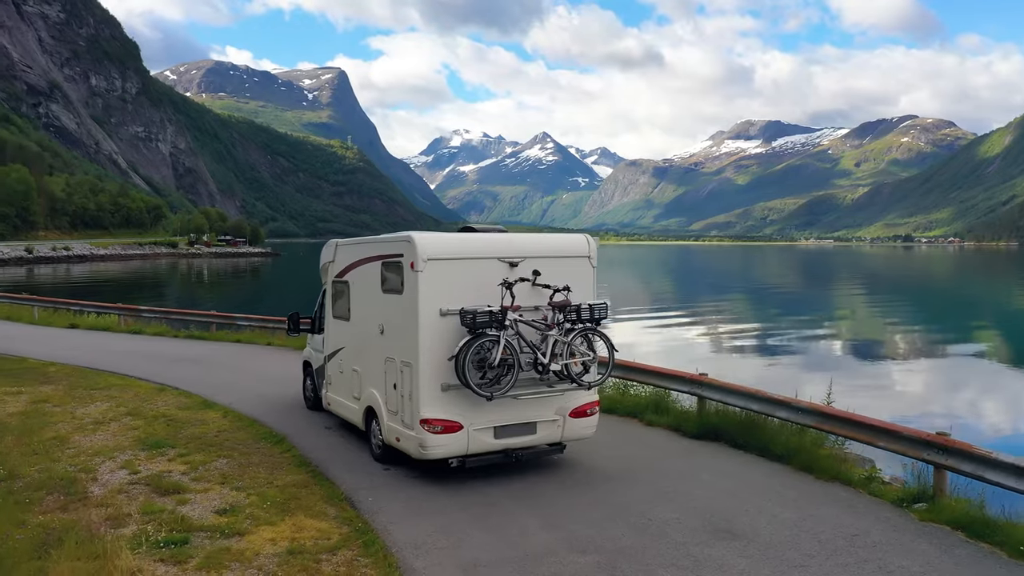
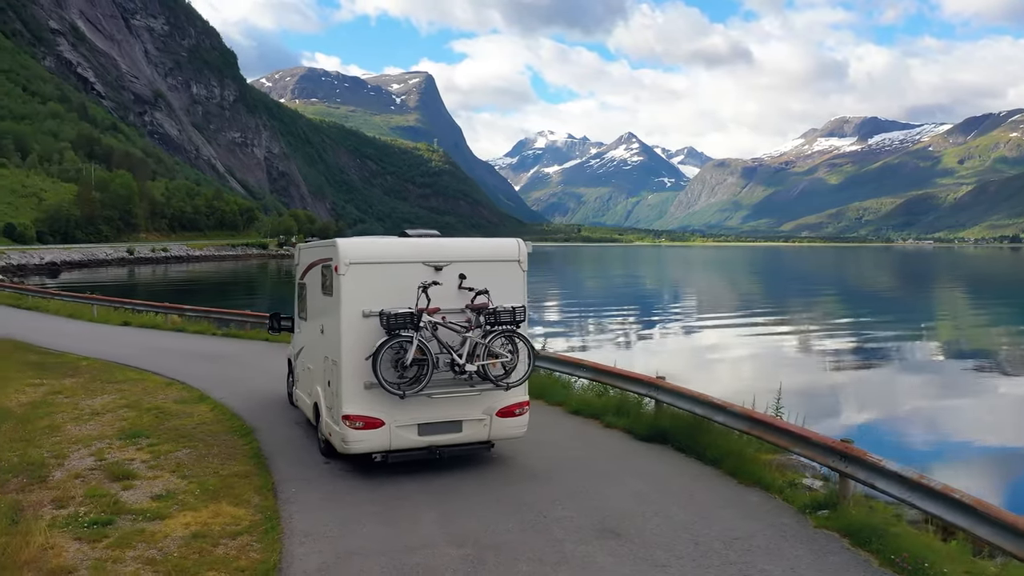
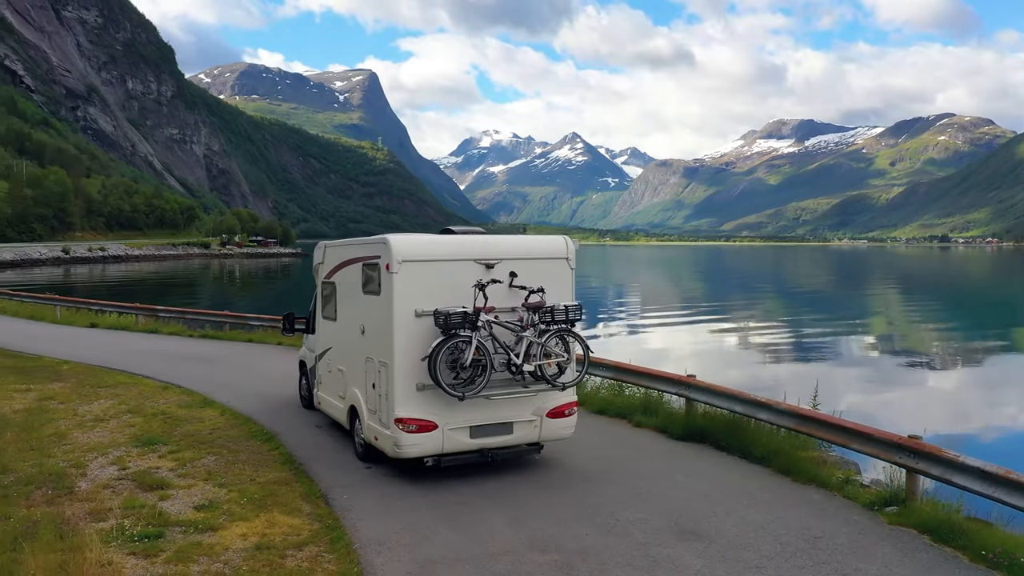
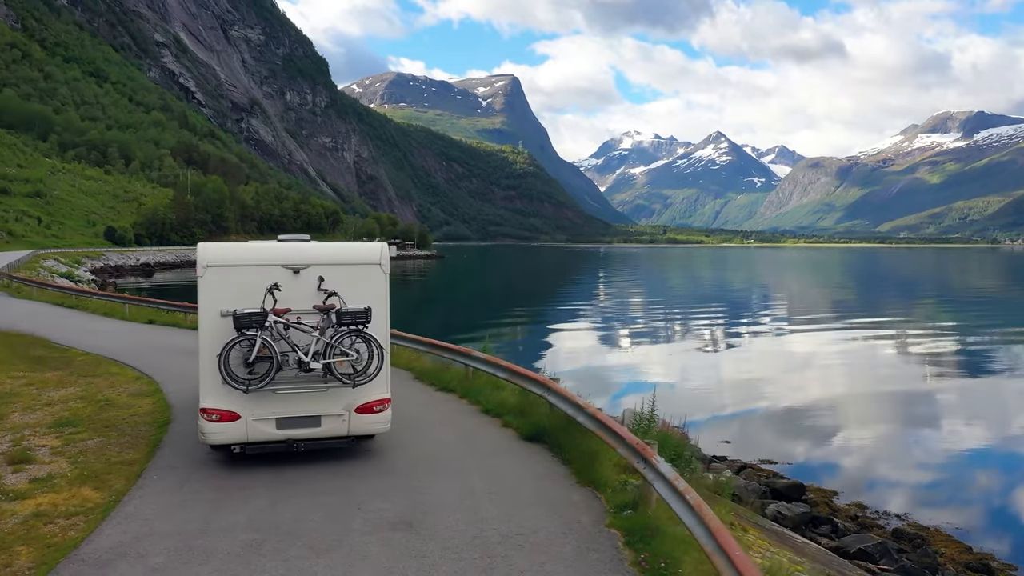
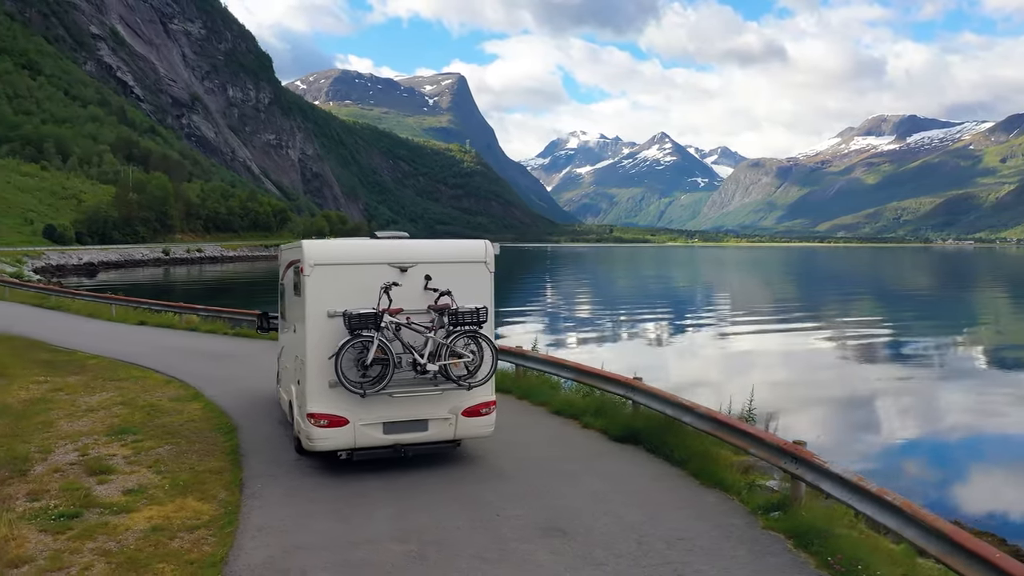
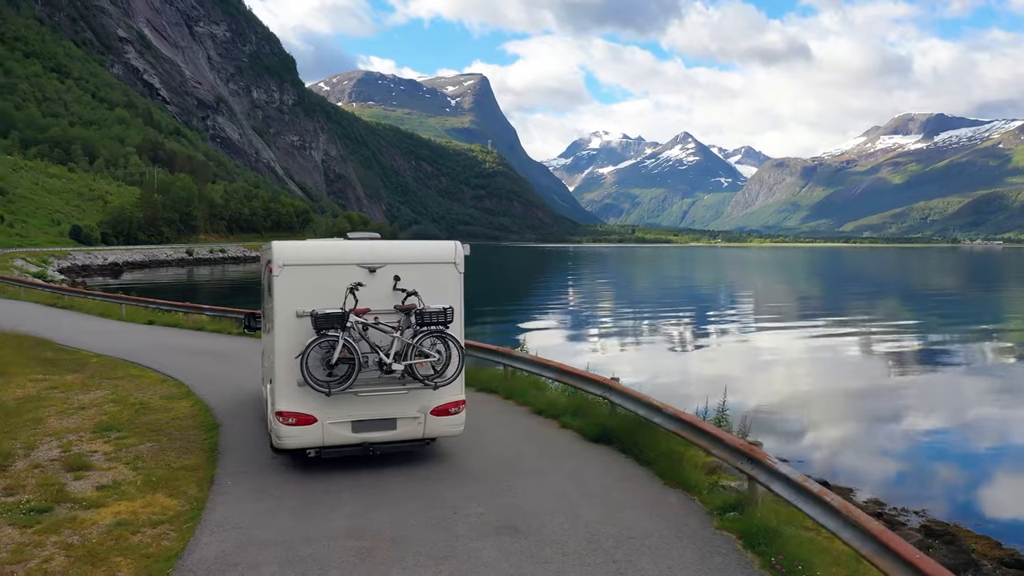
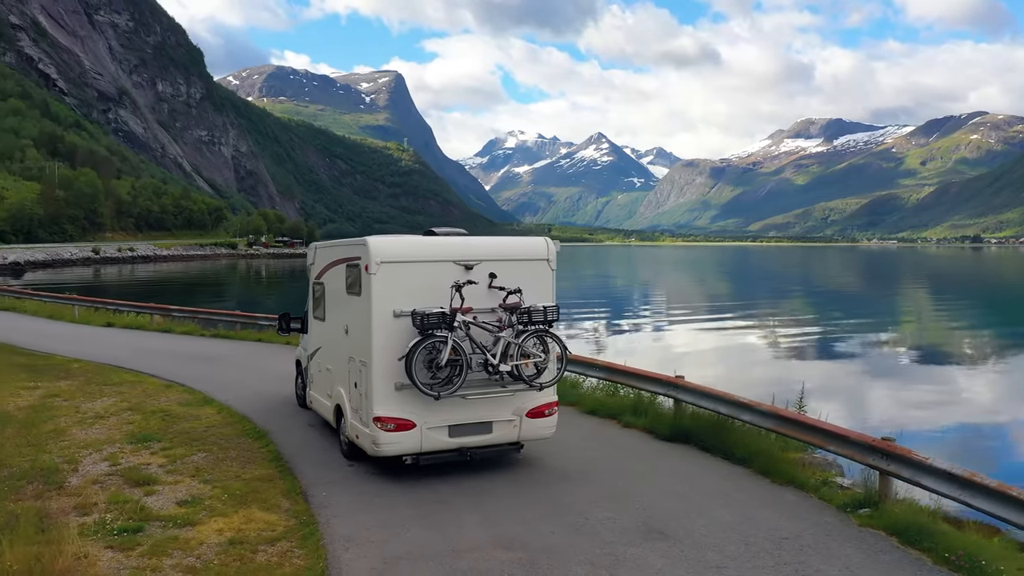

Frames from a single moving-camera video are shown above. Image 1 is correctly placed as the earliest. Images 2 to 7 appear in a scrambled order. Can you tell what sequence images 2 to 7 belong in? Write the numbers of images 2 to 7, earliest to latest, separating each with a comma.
3, 7, 2, 5, 6, 4
